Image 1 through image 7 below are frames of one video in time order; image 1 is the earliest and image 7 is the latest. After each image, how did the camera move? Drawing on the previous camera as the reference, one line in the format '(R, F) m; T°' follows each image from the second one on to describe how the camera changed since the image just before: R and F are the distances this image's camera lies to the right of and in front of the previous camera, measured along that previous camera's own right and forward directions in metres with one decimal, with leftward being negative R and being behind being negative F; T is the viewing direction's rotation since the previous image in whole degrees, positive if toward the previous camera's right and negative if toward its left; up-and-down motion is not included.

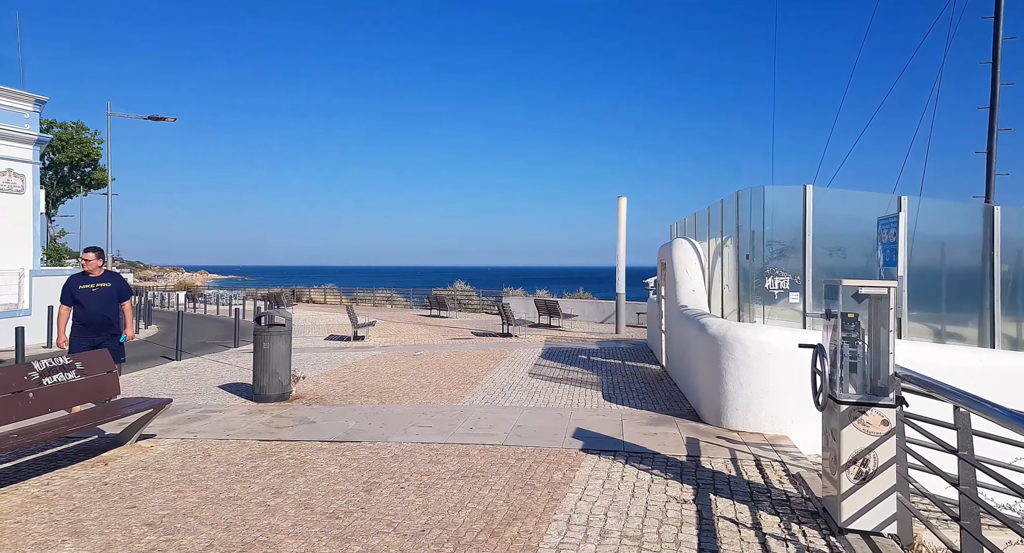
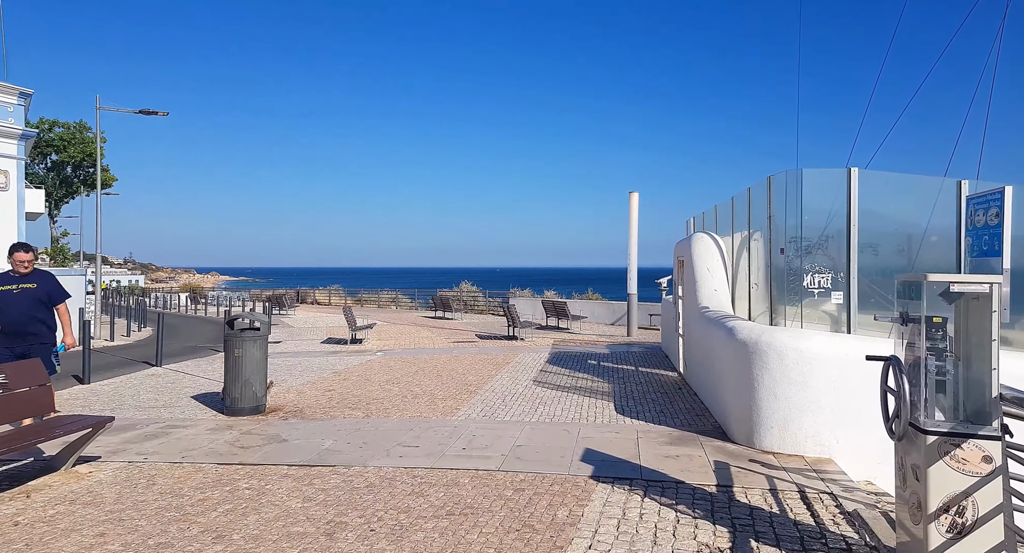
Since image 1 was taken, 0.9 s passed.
(+0.1, +0.9) m; -1°
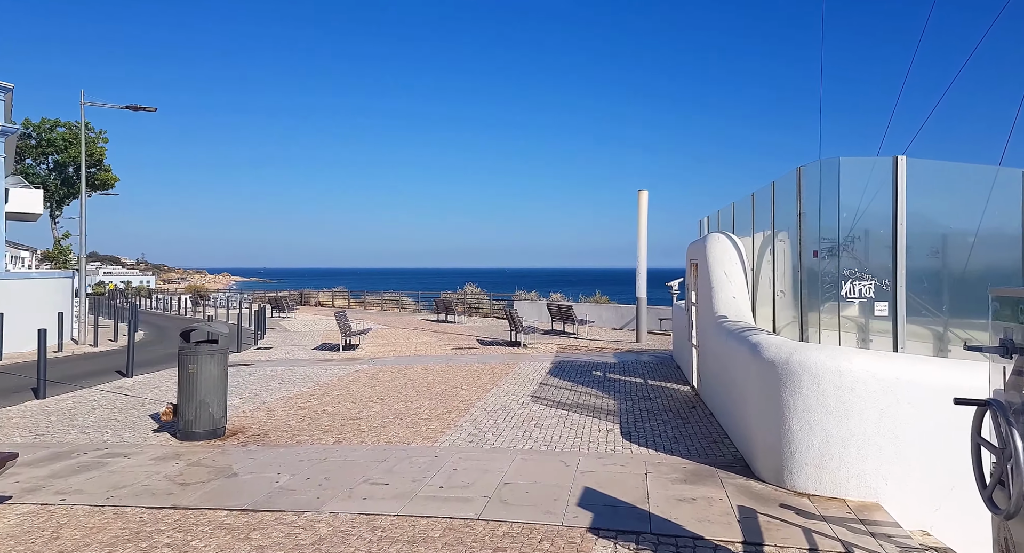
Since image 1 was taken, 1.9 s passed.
(+0.2, +0.9) m; -1°
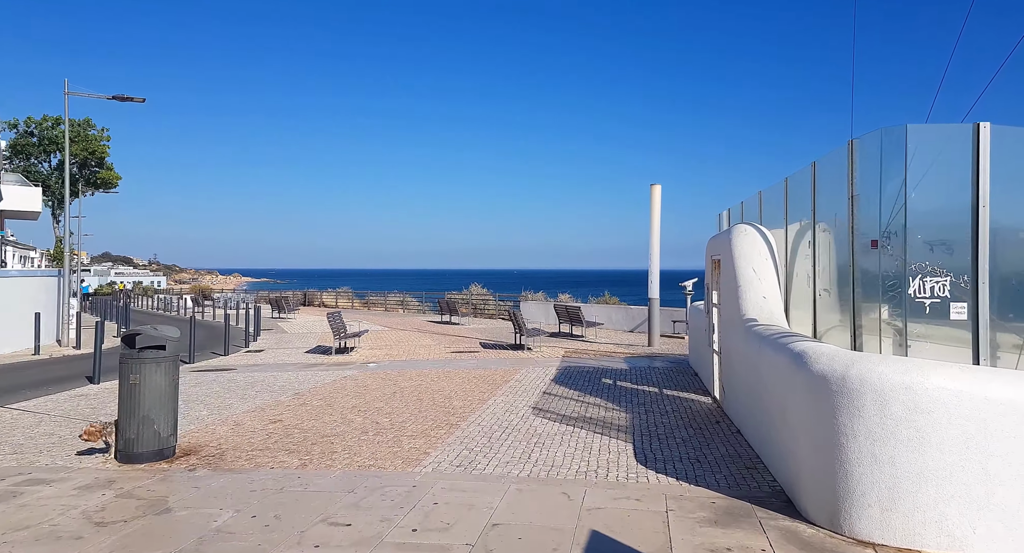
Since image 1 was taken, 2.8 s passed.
(+0.1, +1.0) m; -1°
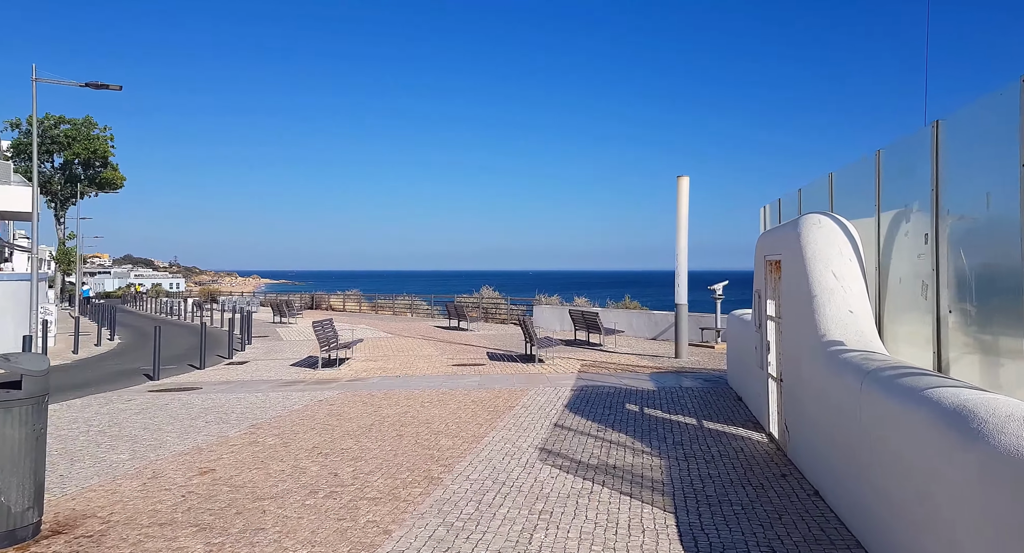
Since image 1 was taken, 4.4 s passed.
(+0.2, +1.8) m; -2°
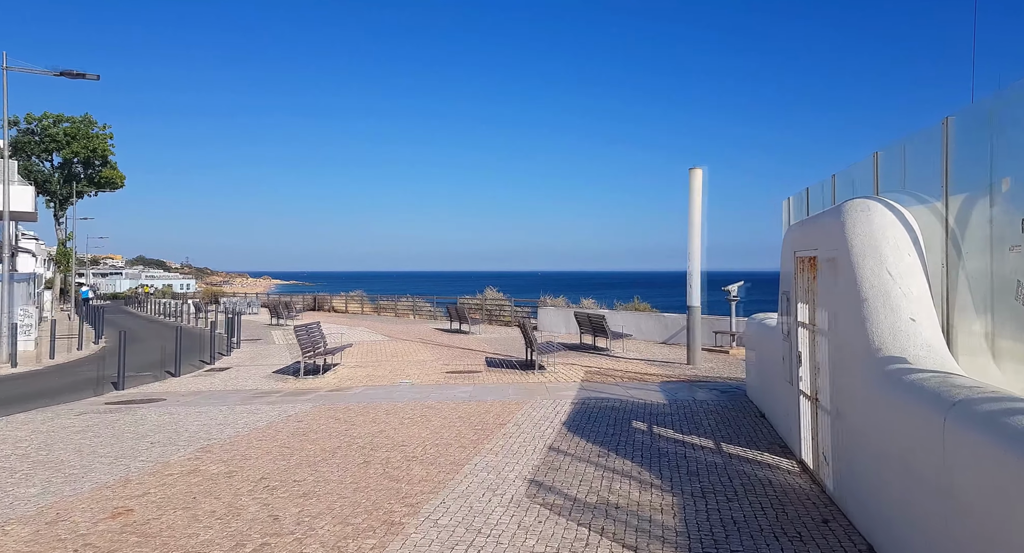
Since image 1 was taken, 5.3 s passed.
(+0.2, +1.0) m; -1°
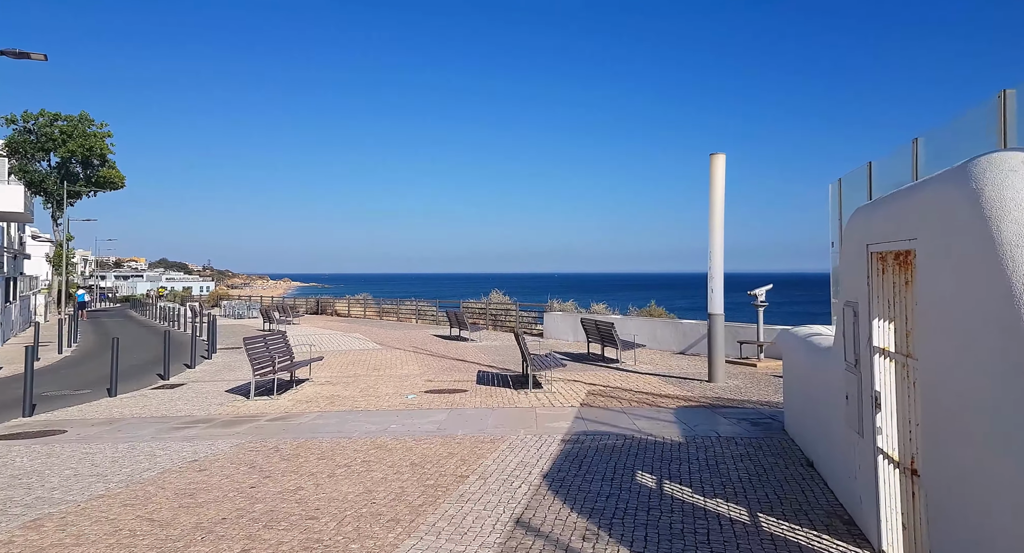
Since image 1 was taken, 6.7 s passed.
(+0.5, +1.9) m; -2°
